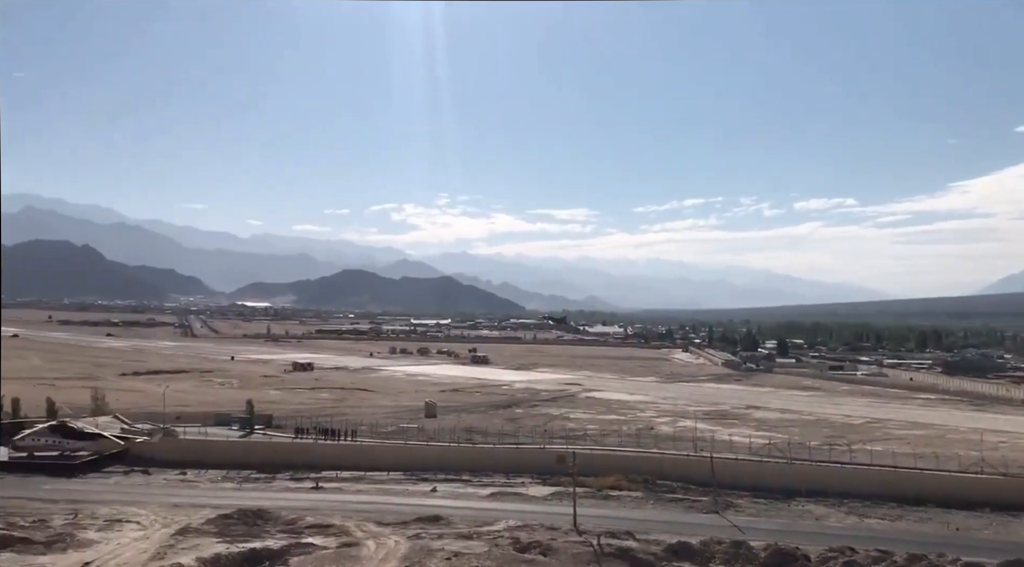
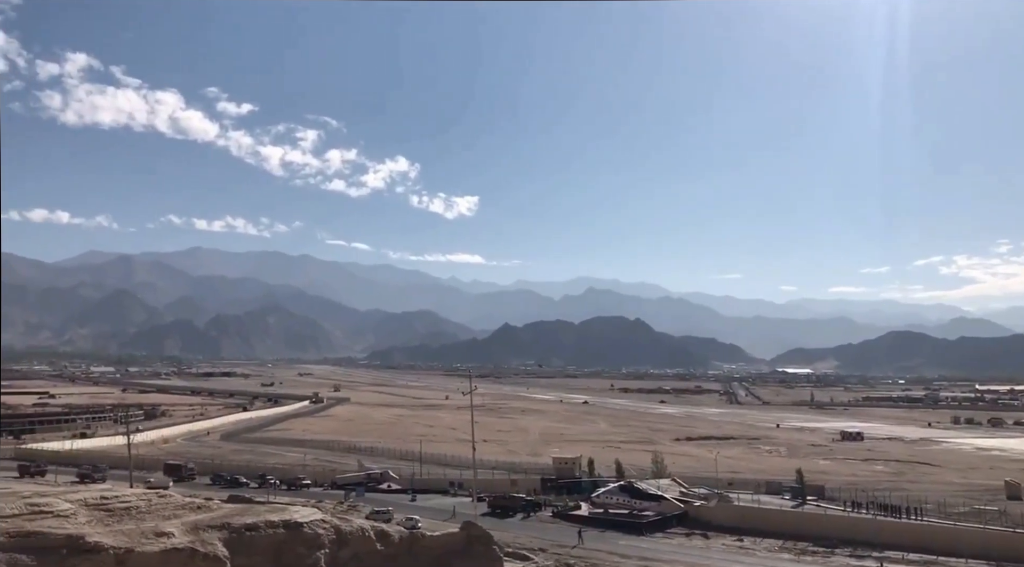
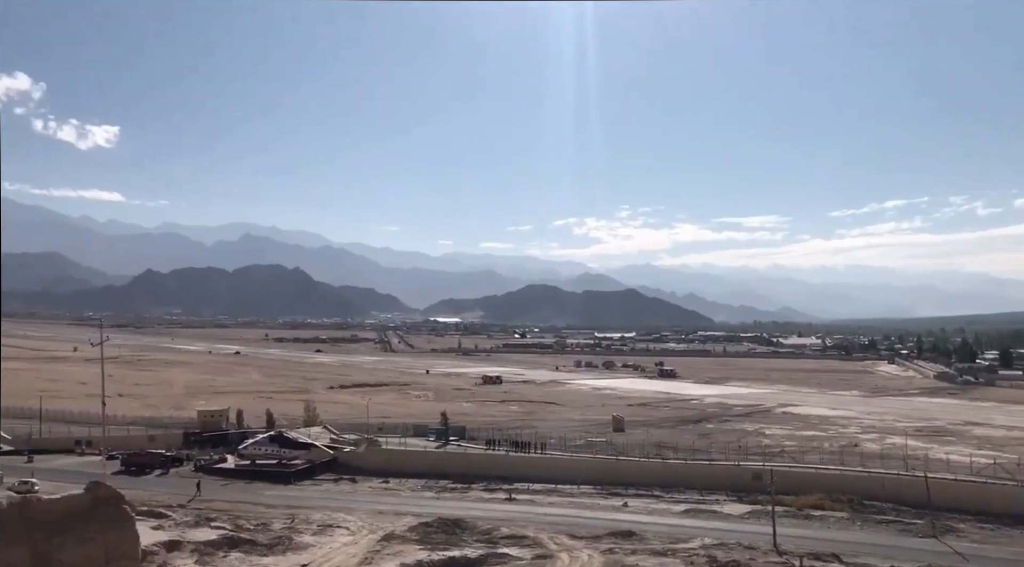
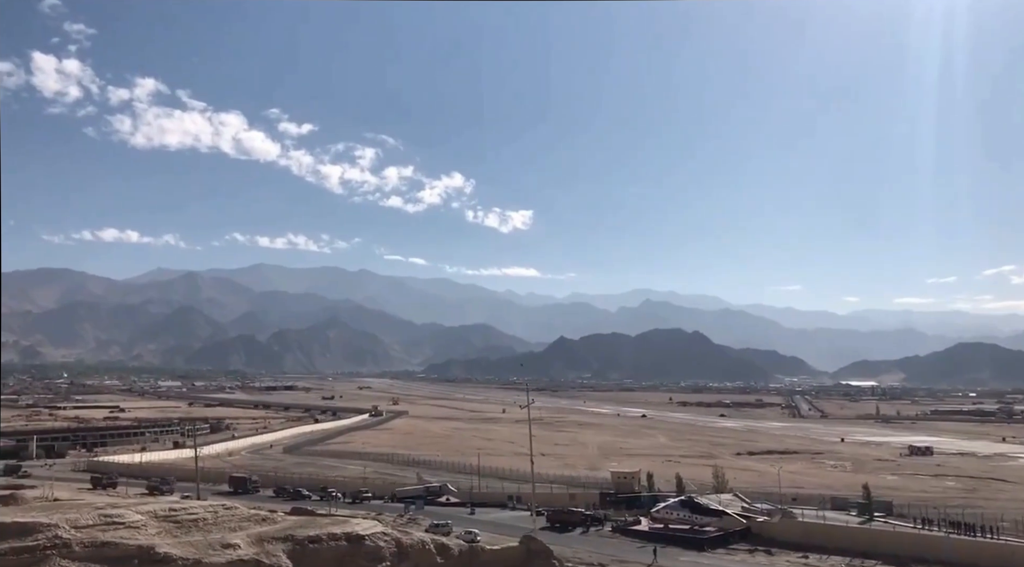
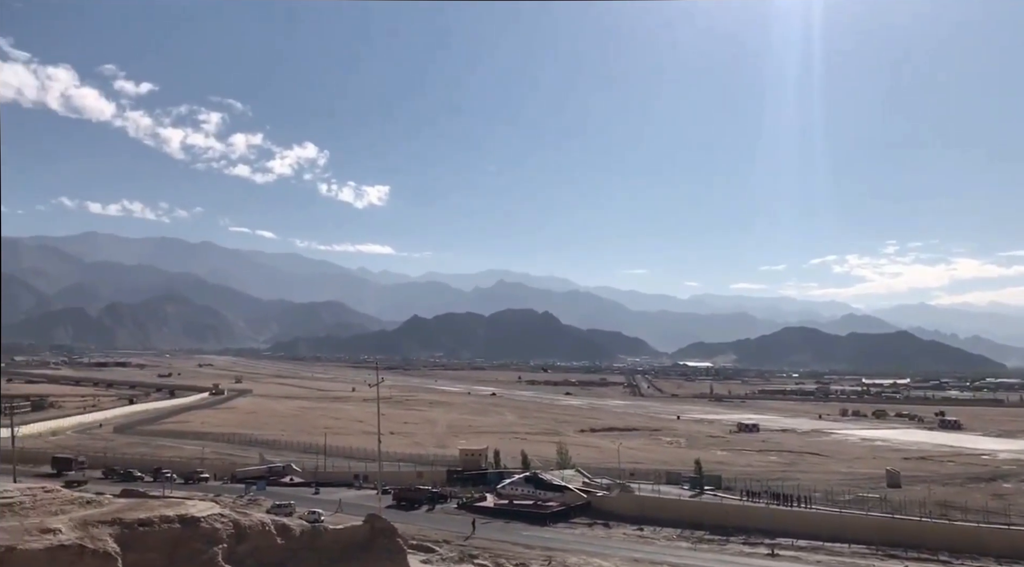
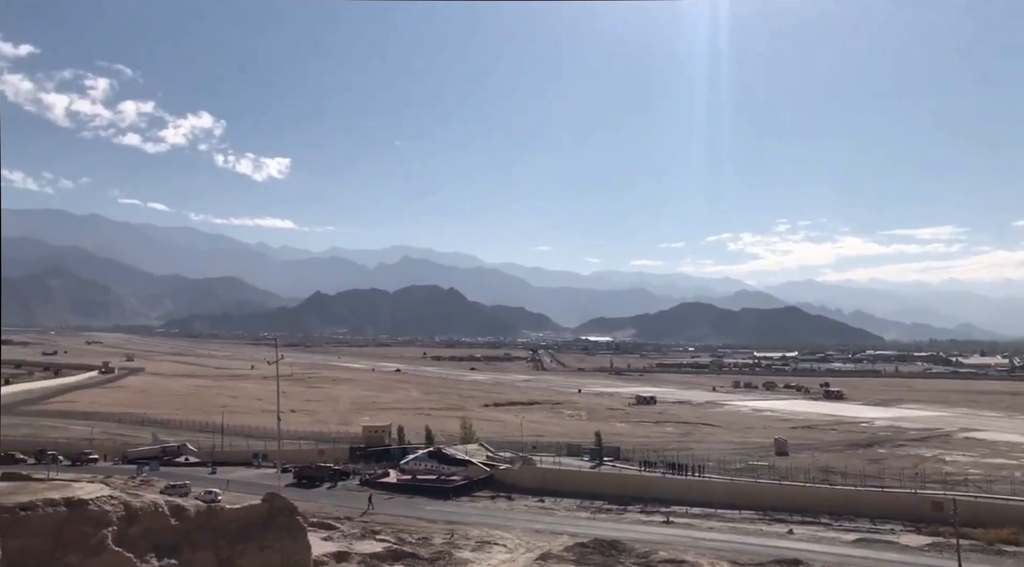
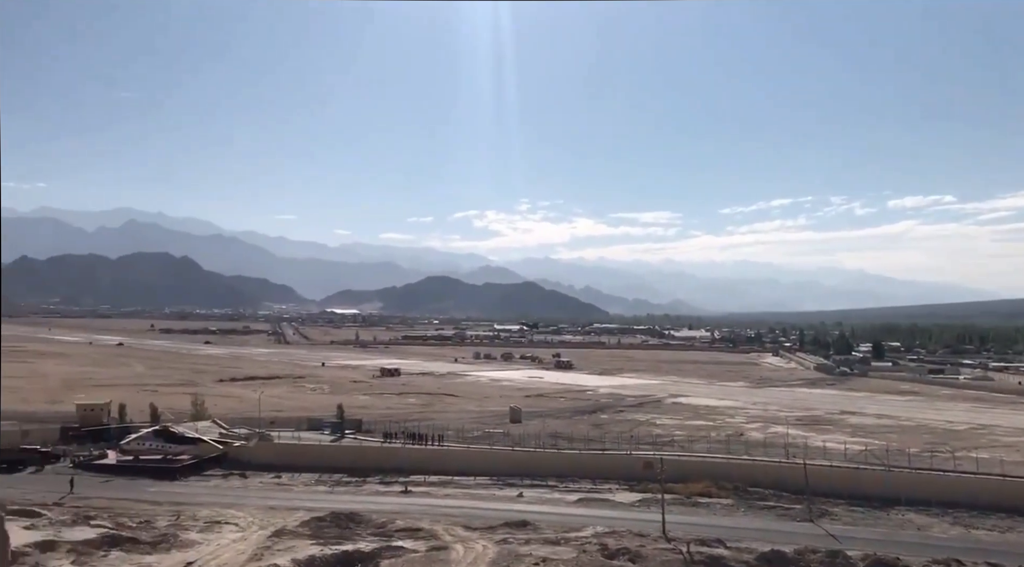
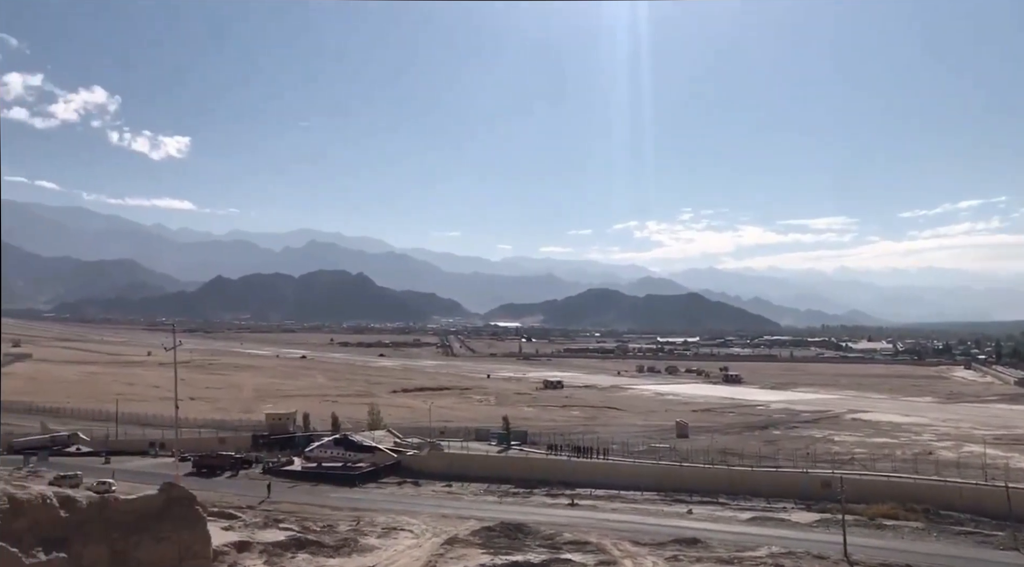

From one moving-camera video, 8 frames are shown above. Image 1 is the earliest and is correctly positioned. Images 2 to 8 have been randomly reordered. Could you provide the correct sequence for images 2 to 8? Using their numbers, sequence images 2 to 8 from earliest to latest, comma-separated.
7, 3, 8, 6, 5, 2, 4
